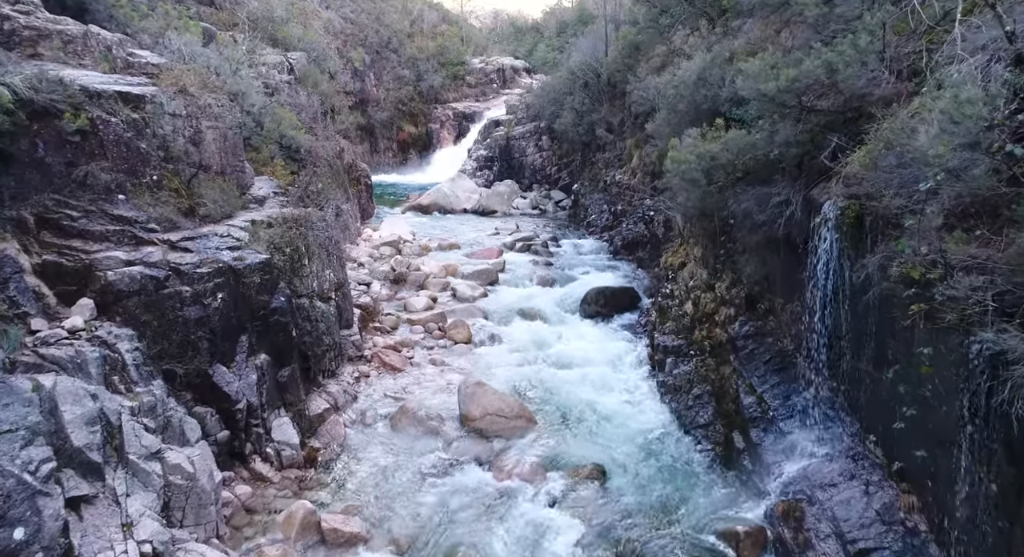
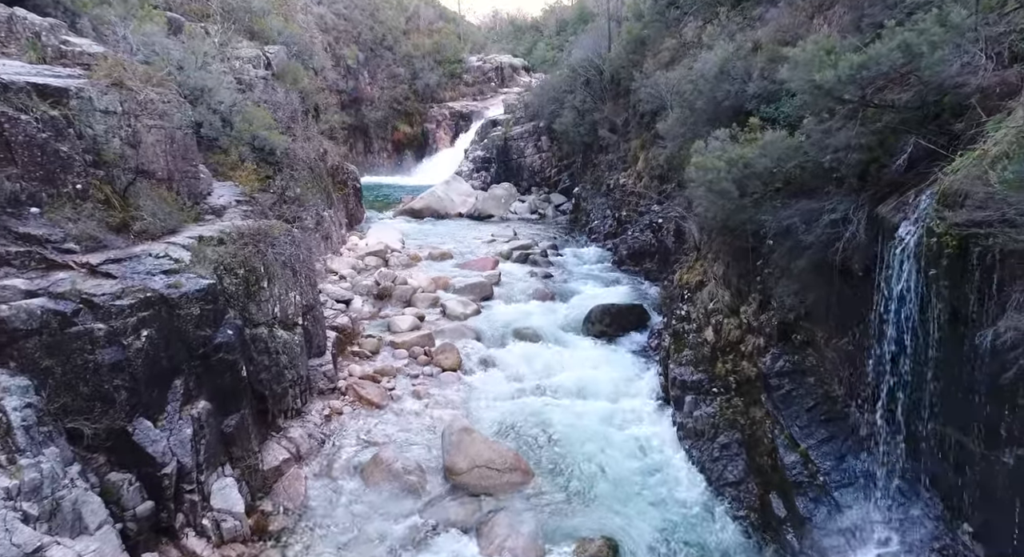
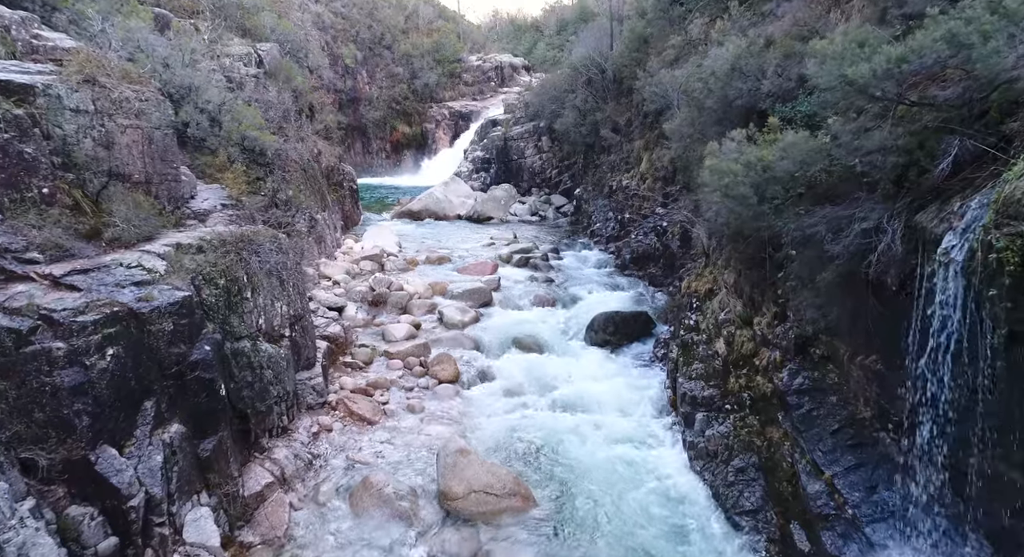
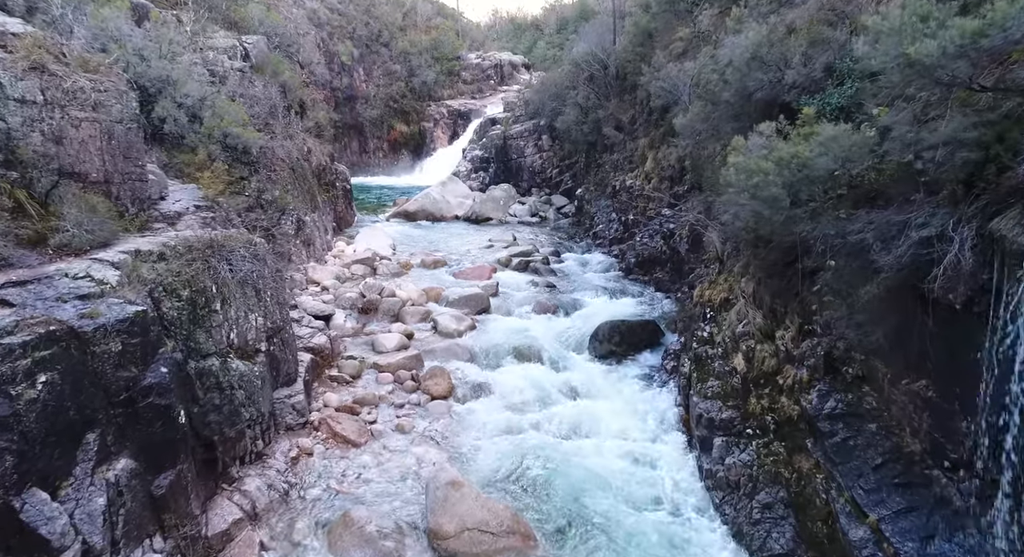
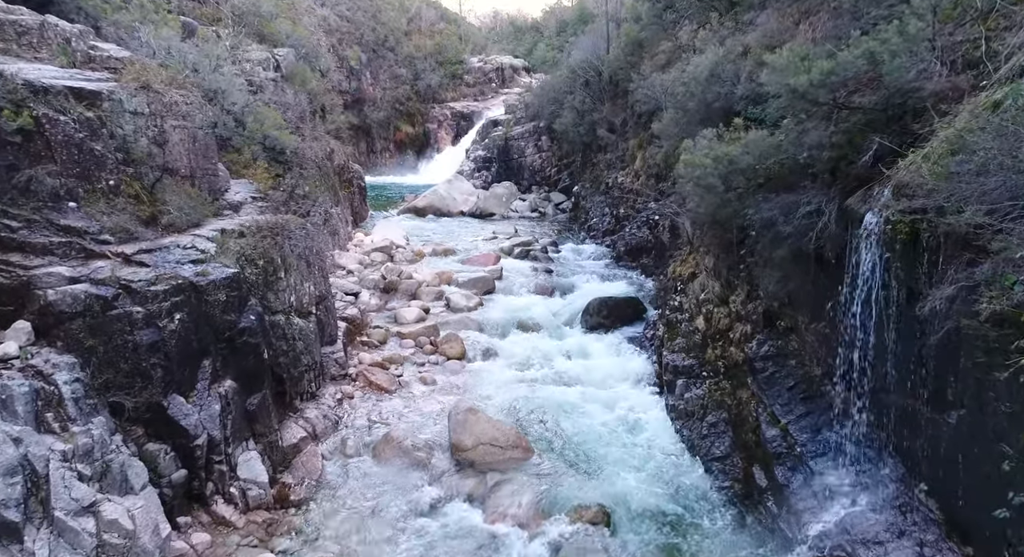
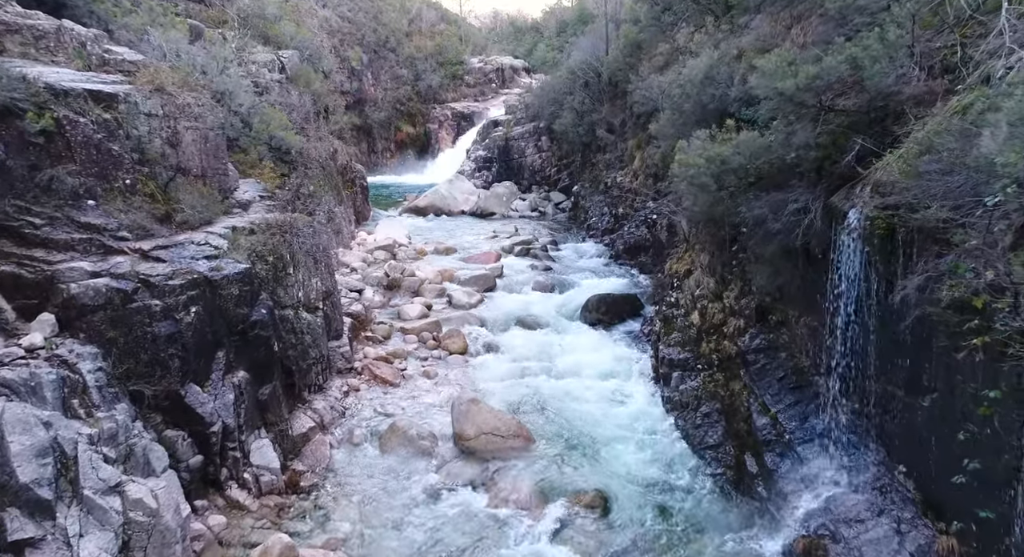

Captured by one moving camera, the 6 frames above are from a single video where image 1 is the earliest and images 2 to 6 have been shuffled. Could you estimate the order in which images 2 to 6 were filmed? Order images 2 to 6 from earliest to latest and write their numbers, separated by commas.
6, 5, 2, 3, 4
